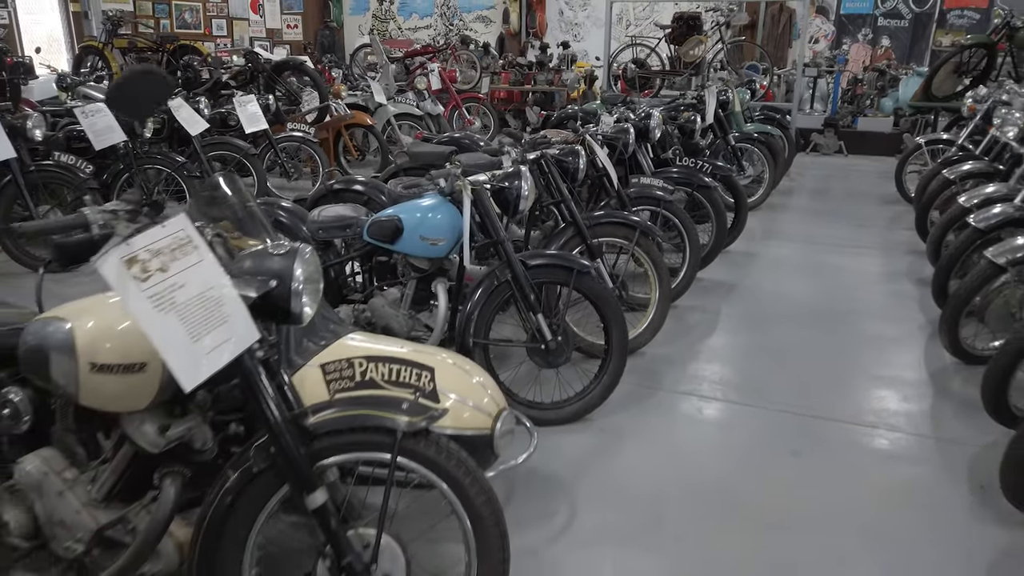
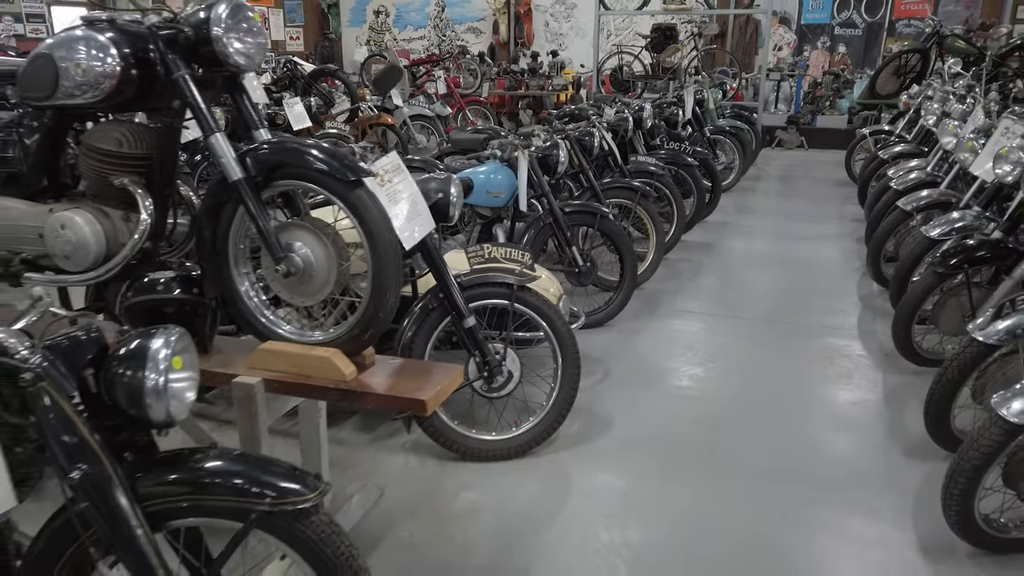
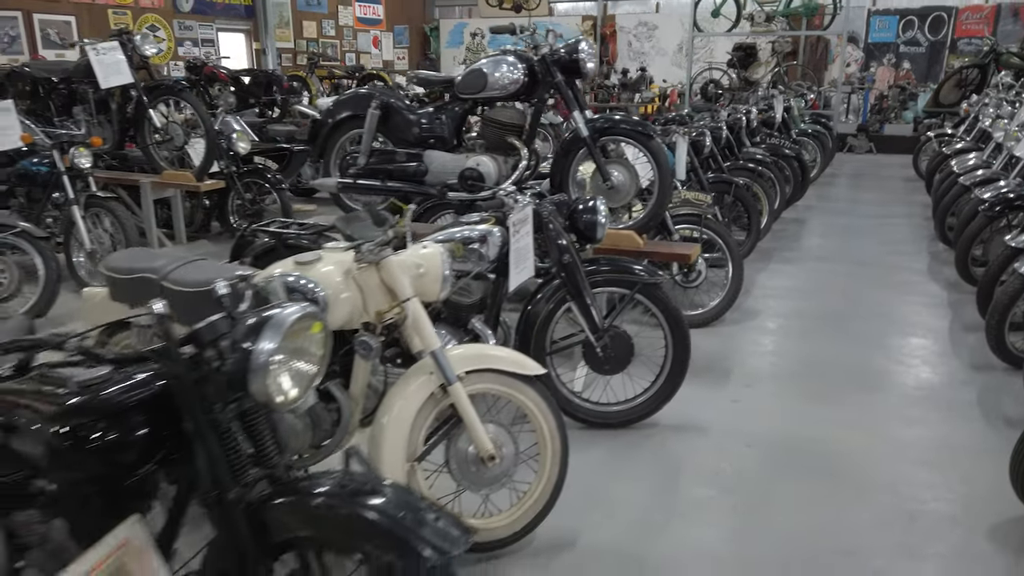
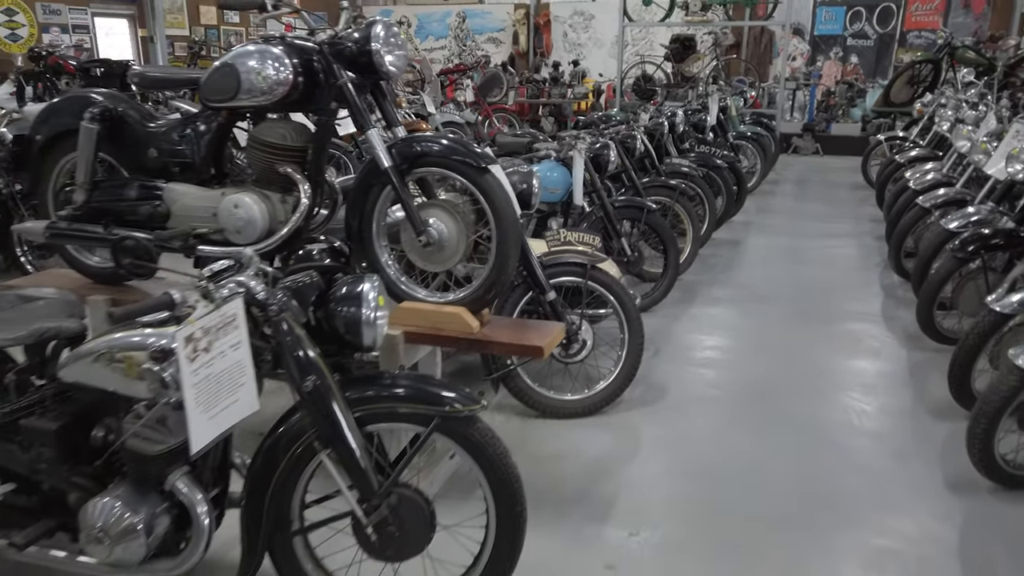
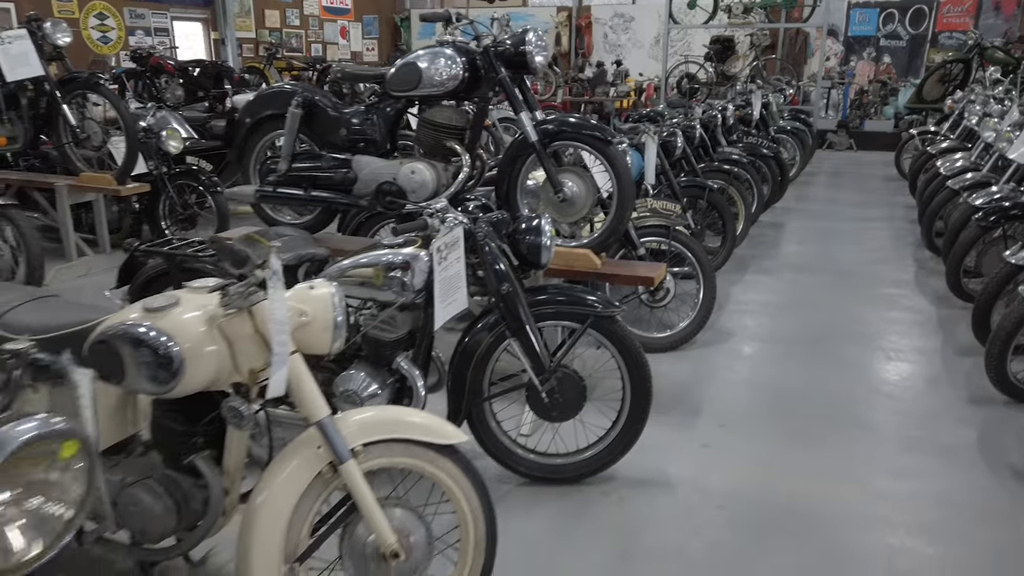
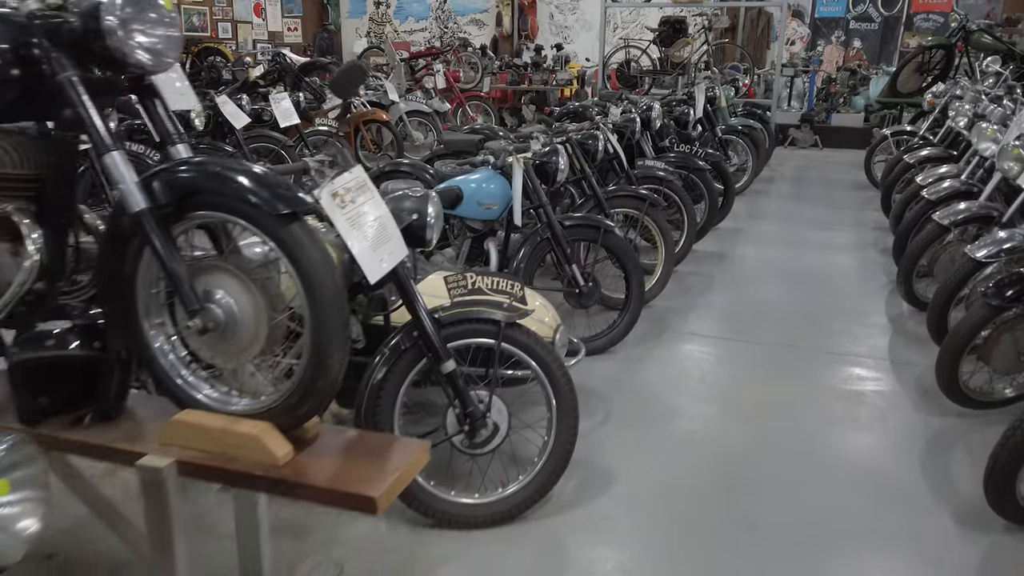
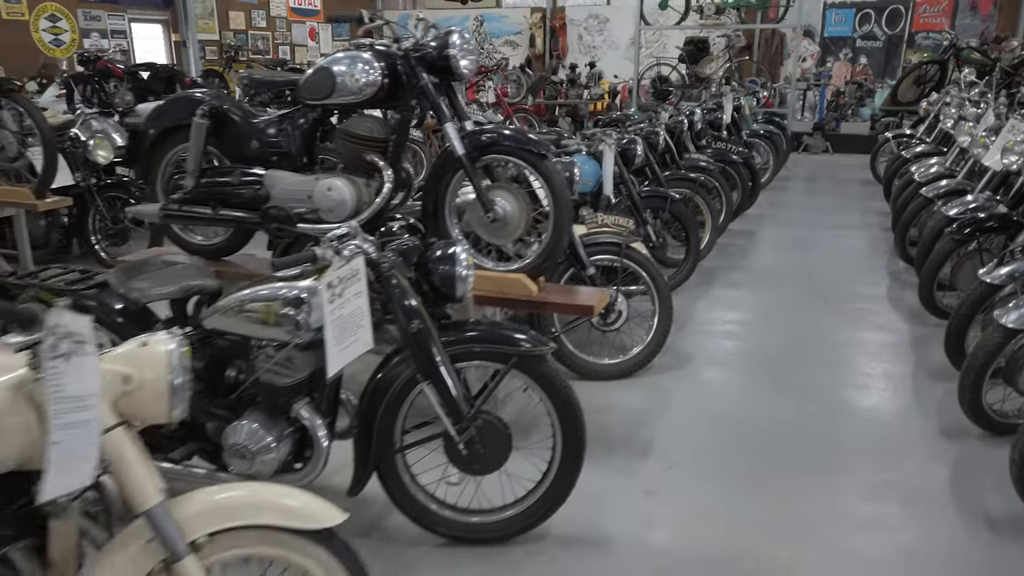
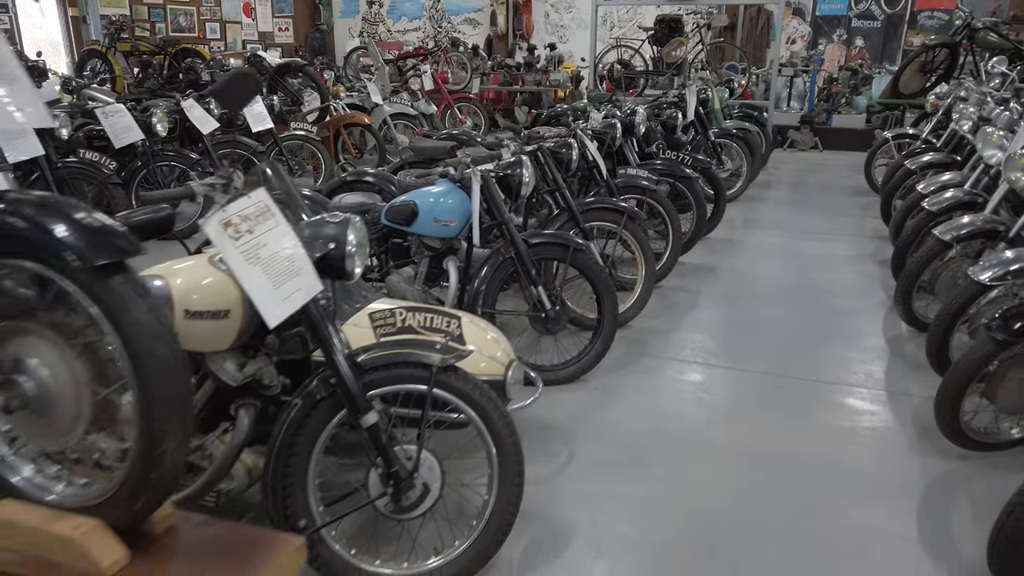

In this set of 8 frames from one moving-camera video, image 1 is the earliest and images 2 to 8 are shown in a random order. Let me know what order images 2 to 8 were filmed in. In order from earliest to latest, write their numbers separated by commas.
8, 6, 2, 4, 7, 5, 3
